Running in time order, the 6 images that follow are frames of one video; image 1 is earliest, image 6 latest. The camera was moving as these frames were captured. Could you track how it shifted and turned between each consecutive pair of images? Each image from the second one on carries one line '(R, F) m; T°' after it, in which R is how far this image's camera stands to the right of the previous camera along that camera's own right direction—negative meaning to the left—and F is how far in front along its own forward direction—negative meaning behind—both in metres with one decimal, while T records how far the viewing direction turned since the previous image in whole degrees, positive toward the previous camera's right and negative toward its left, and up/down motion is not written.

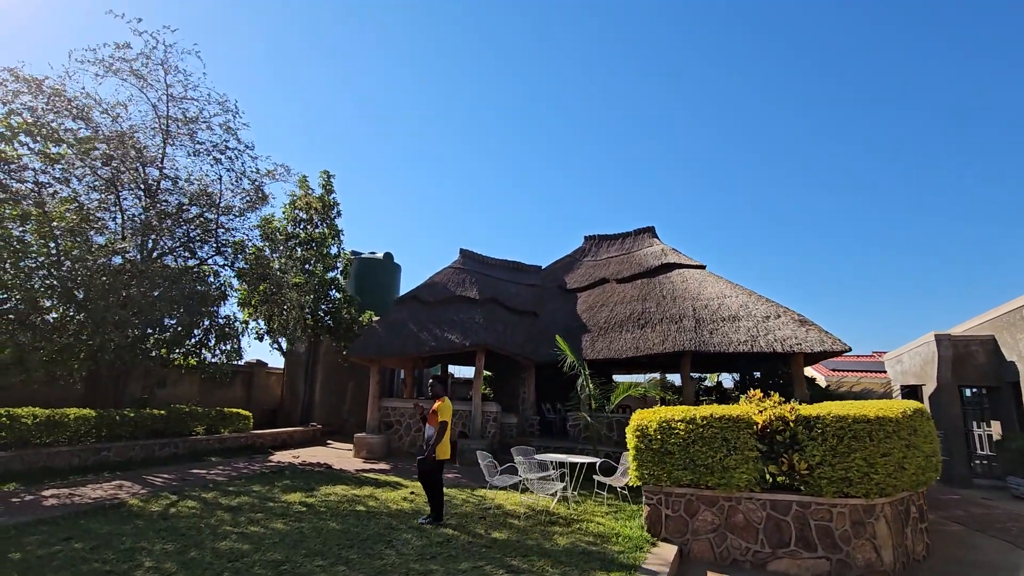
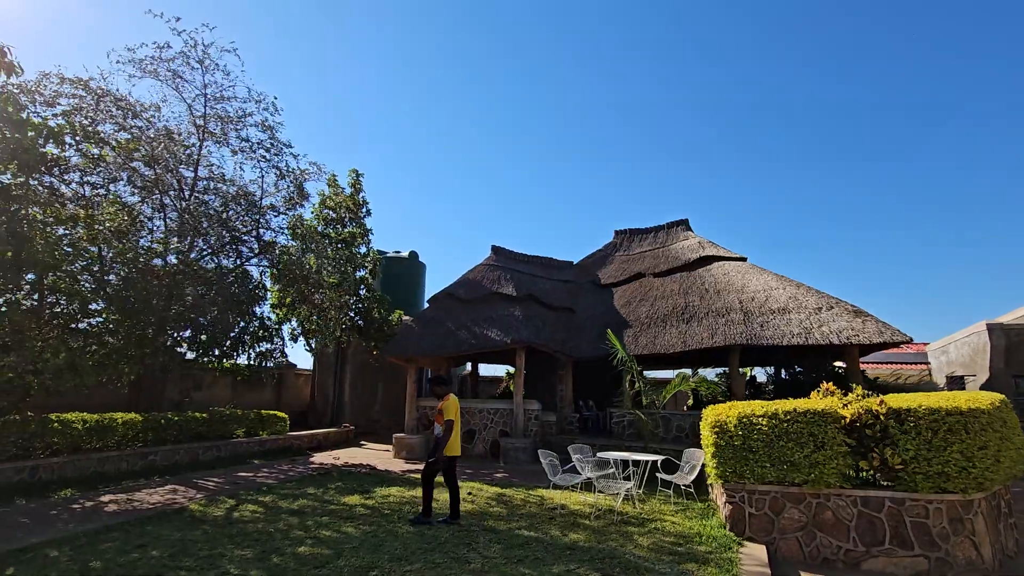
(-0.7, +0.2) m; -1°
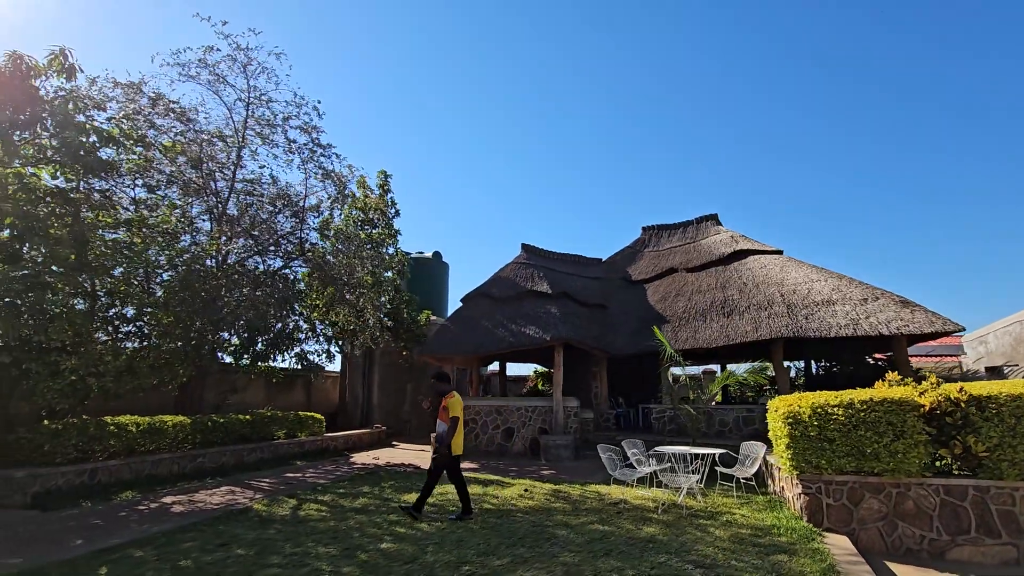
(-0.7, 0.0) m; 0°
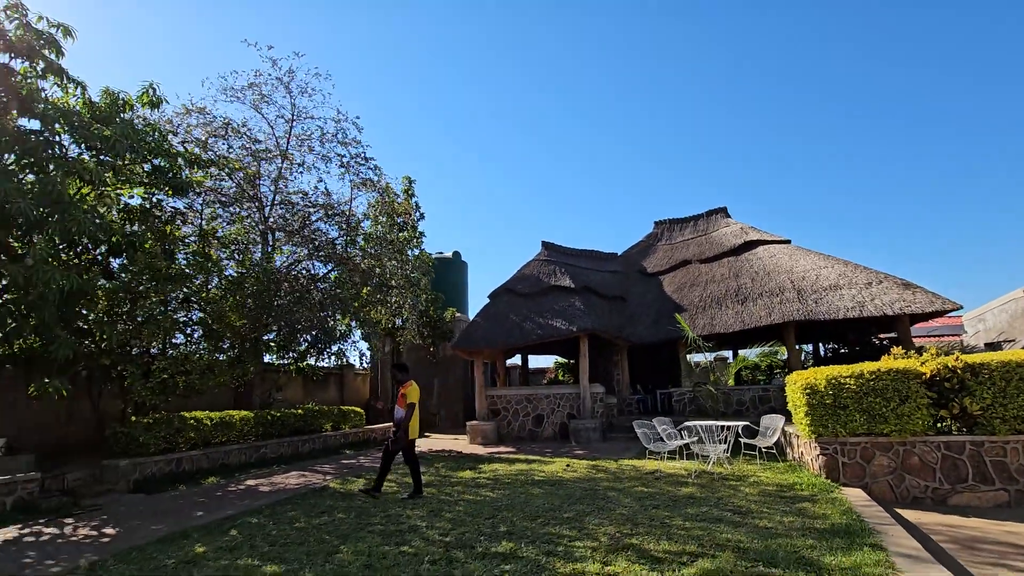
(-0.6, -0.8) m; 0°
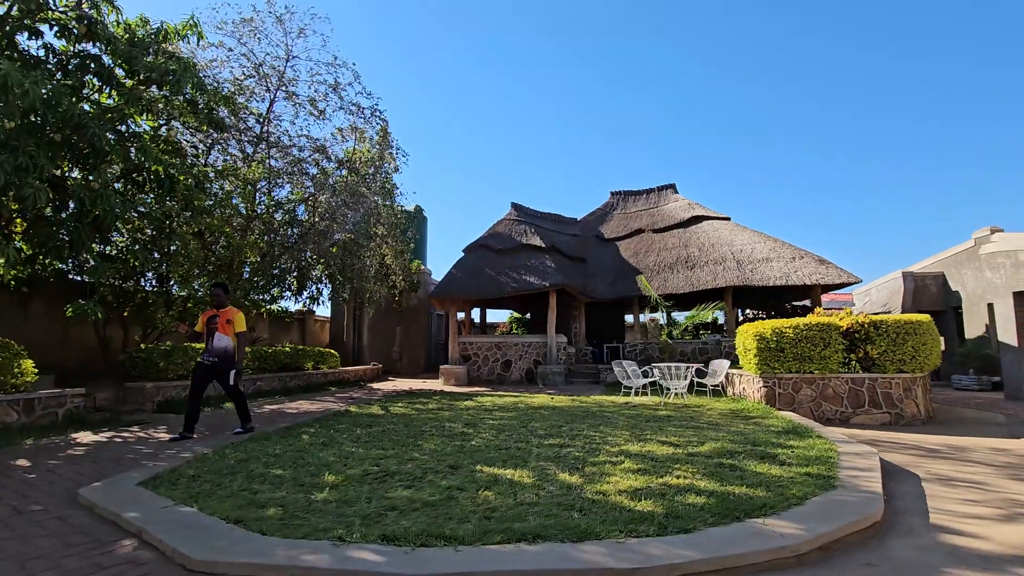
(-1.4, -1.1) m; +9°
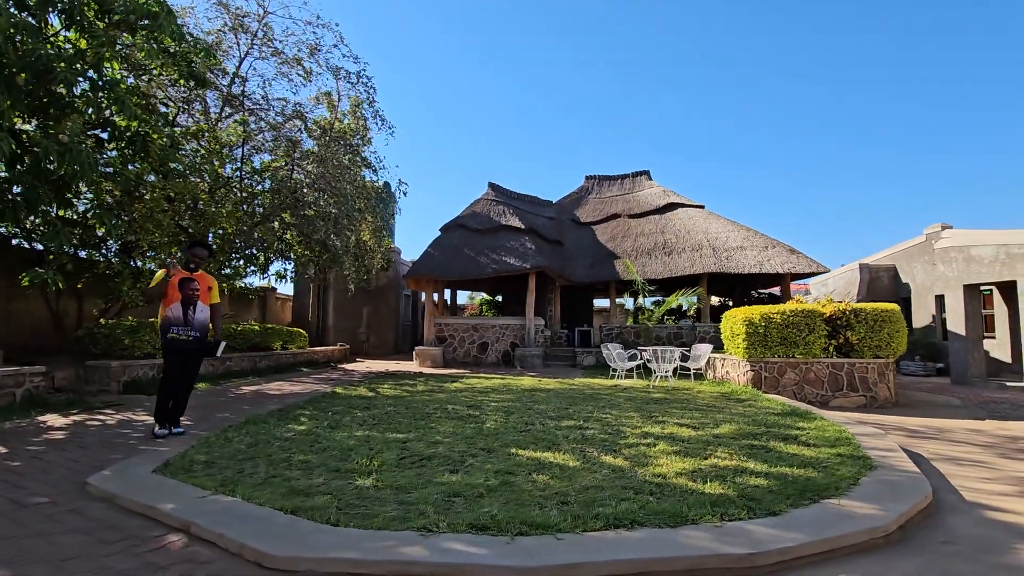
(-0.7, +0.2) m; +5°
